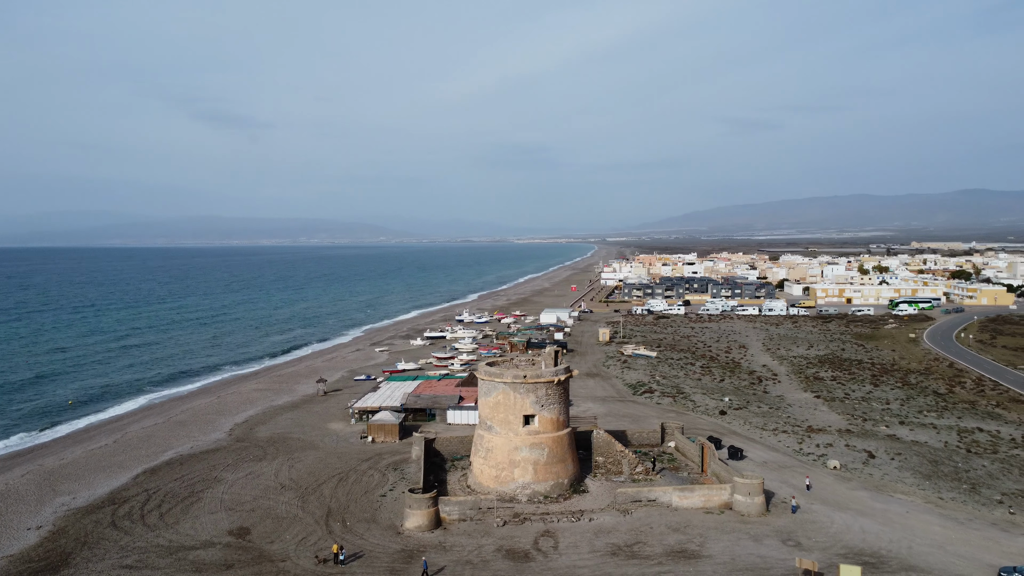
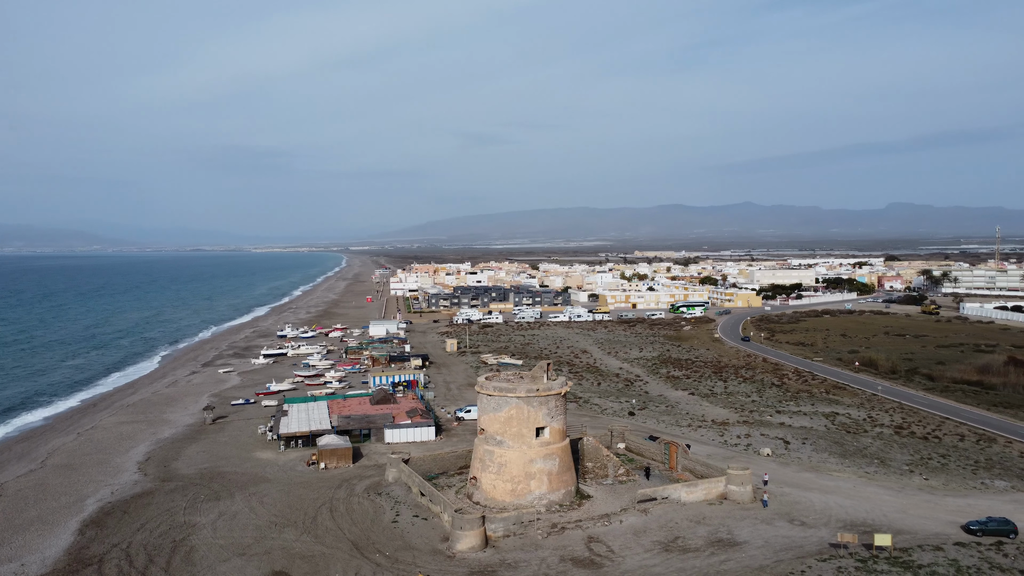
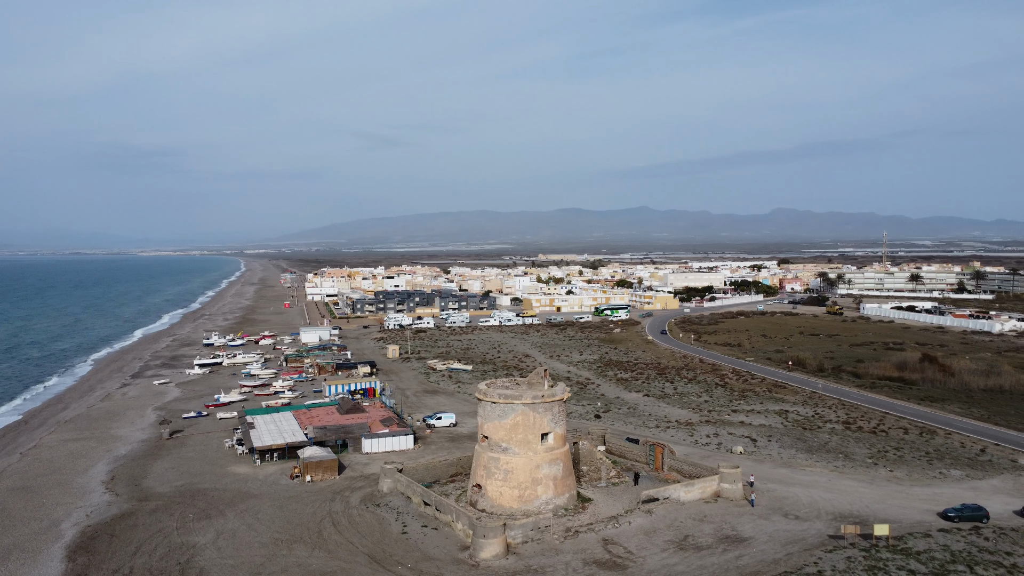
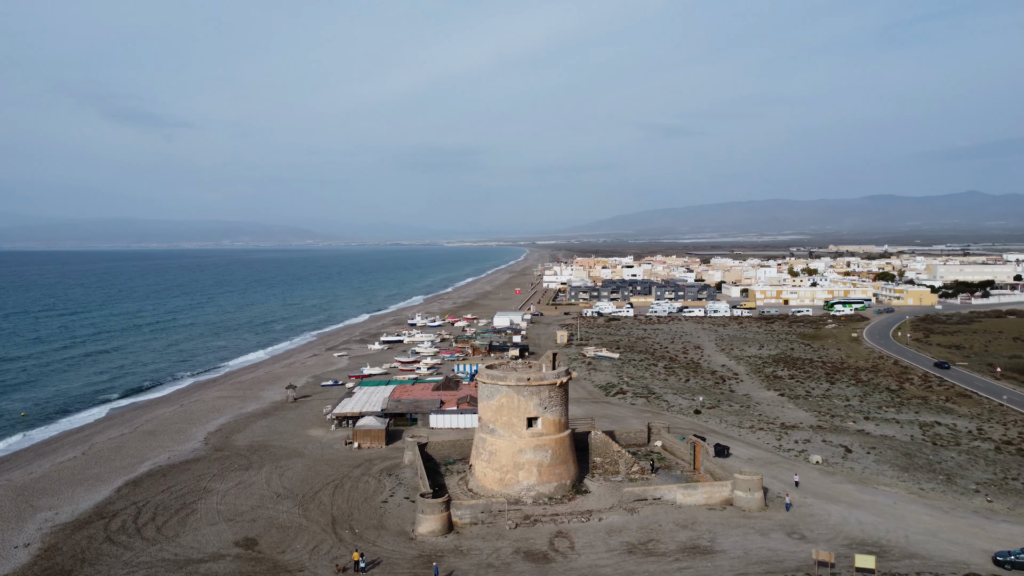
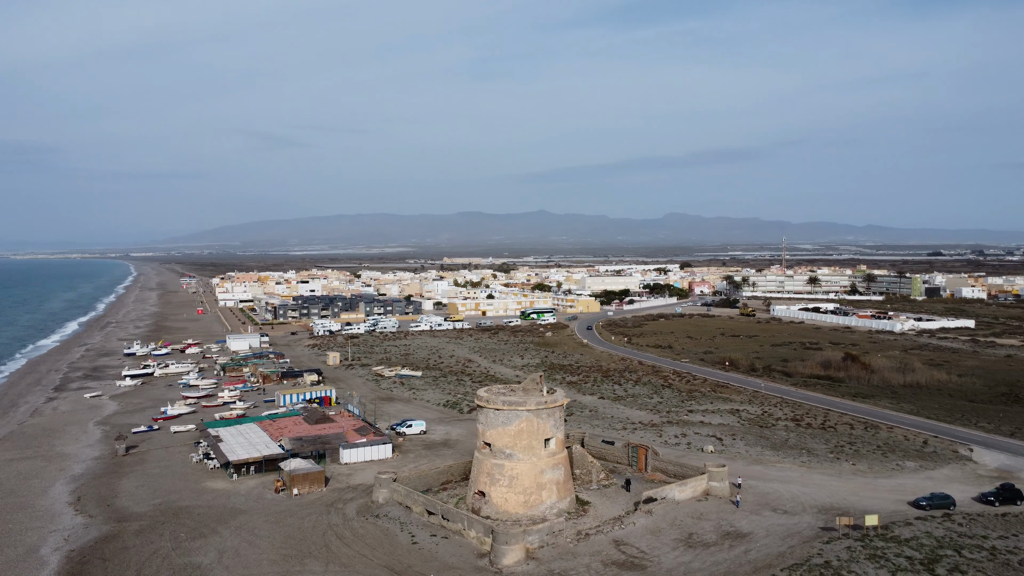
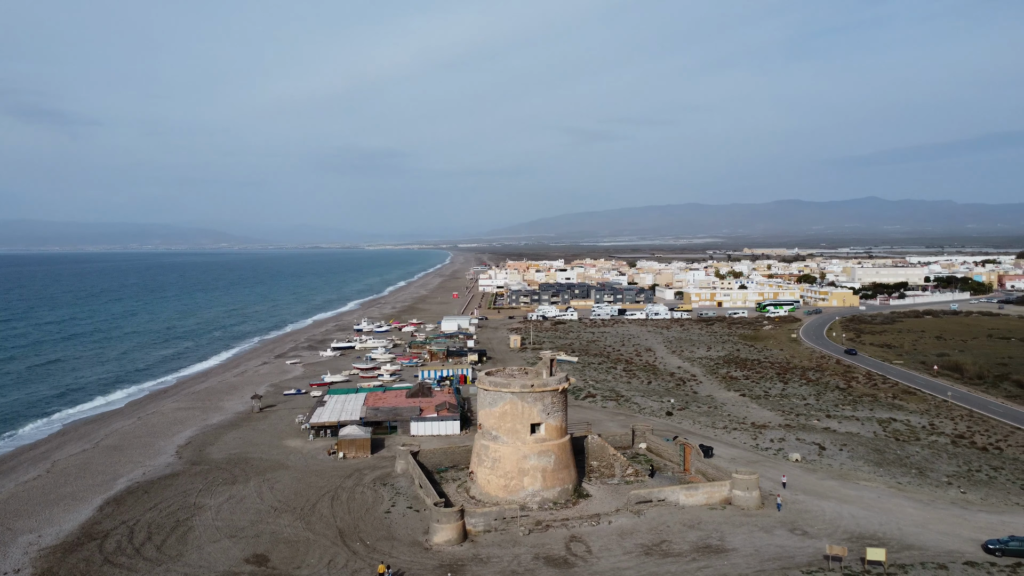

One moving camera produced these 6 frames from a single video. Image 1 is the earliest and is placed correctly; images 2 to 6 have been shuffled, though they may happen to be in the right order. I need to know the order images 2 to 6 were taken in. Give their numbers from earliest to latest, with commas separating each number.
4, 6, 2, 3, 5
